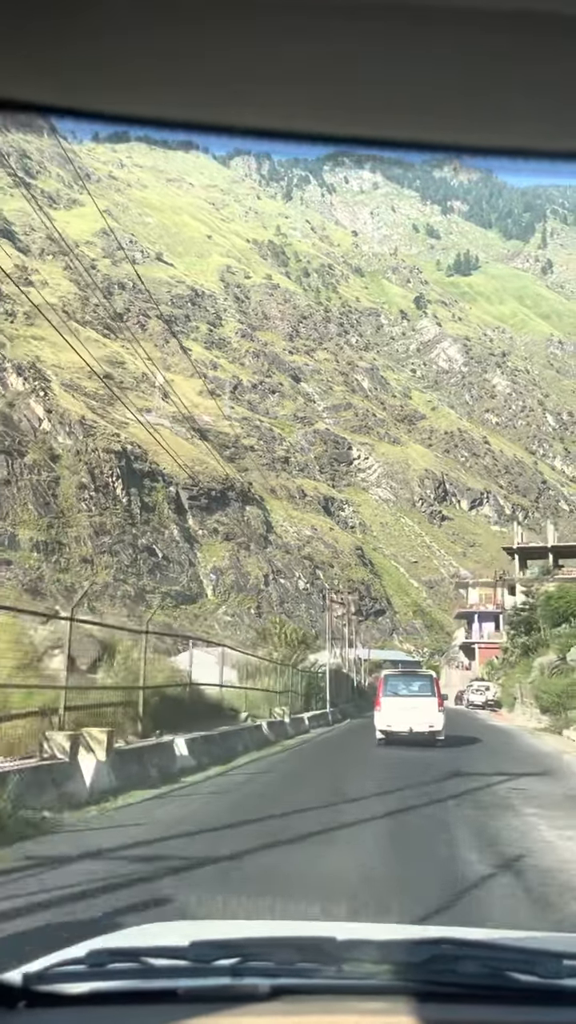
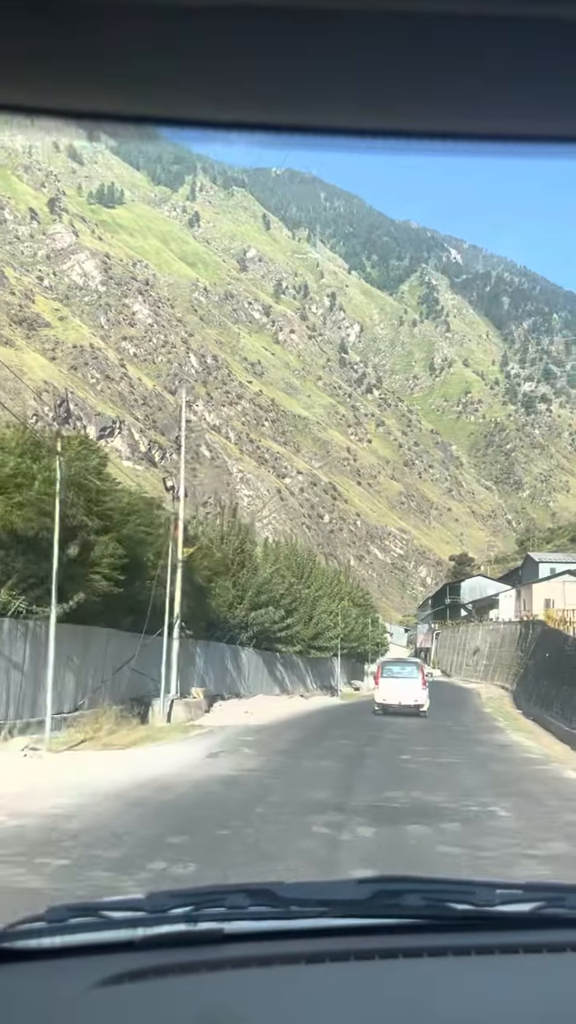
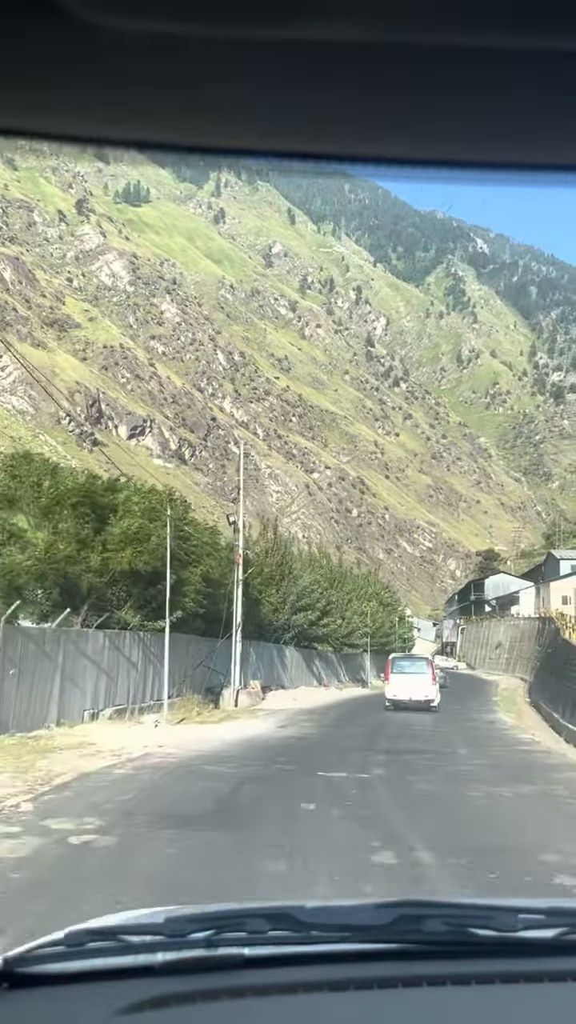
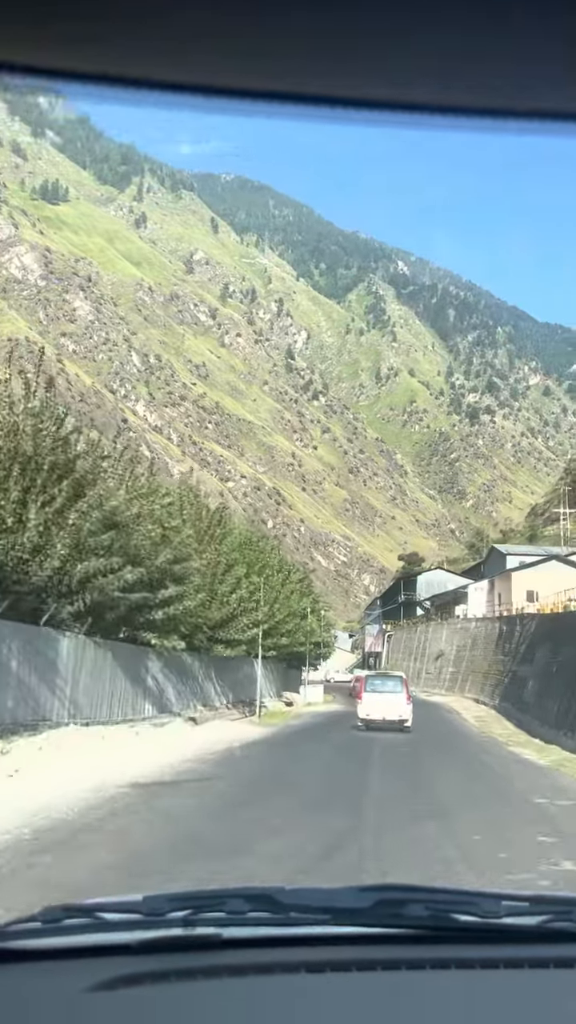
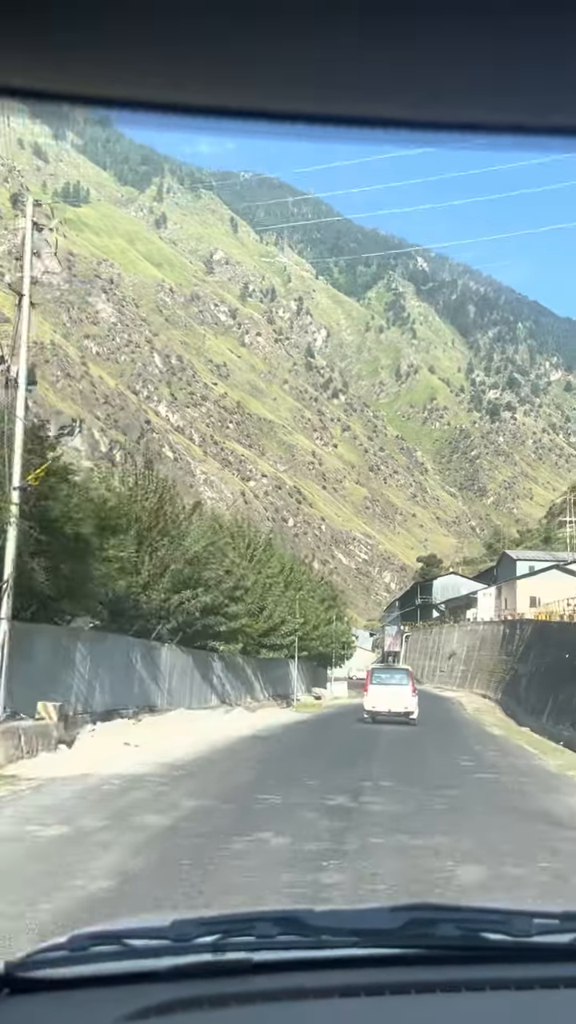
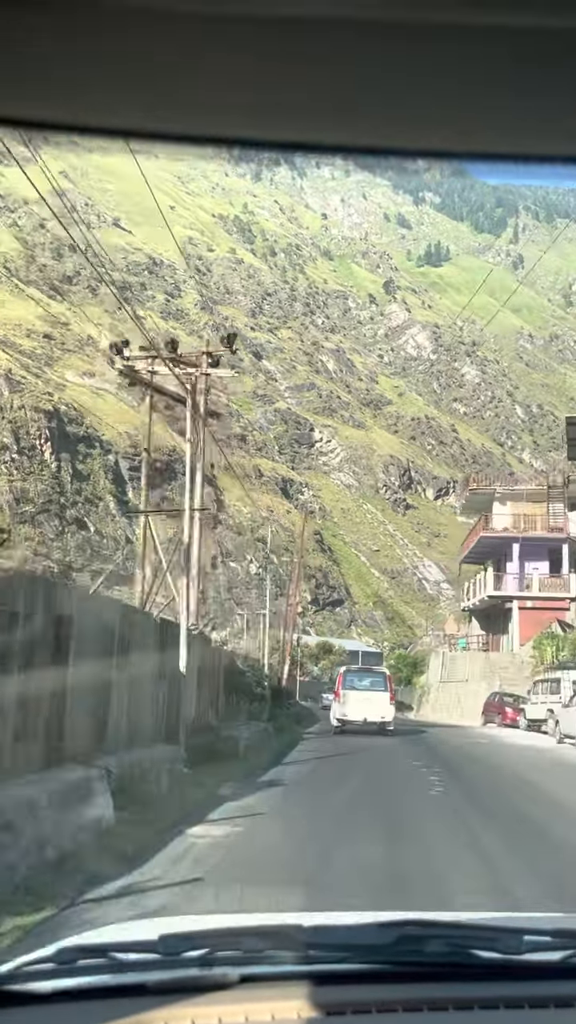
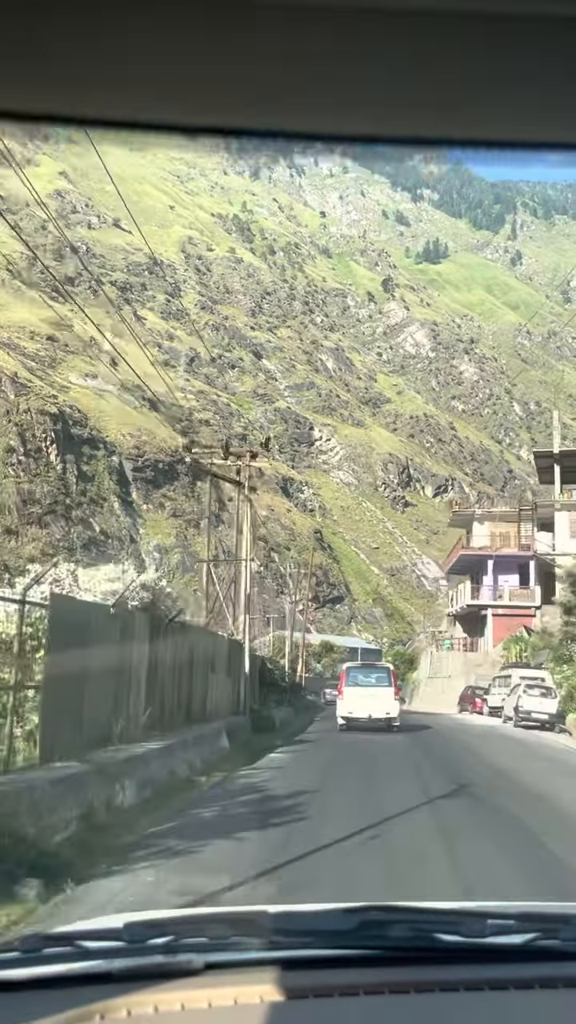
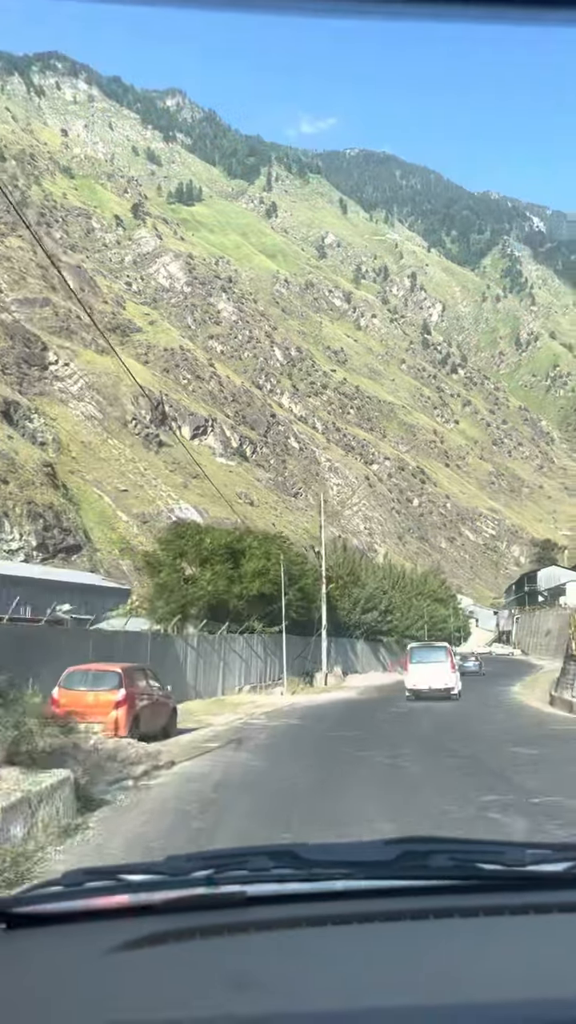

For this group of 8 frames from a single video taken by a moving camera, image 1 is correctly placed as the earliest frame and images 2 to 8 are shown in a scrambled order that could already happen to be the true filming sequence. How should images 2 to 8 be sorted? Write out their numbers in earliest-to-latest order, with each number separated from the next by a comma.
7, 6, 8, 3, 2, 5, 4
